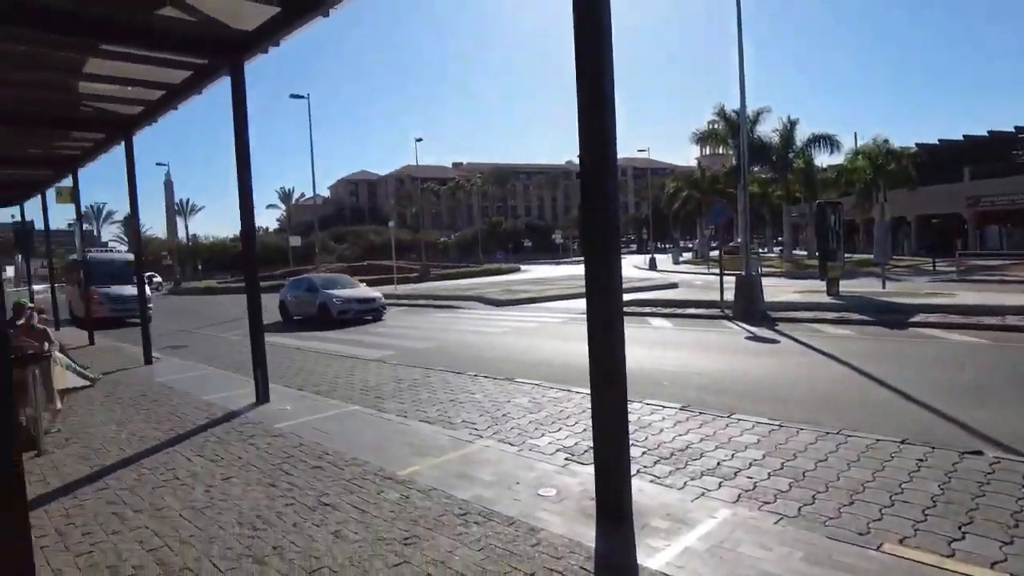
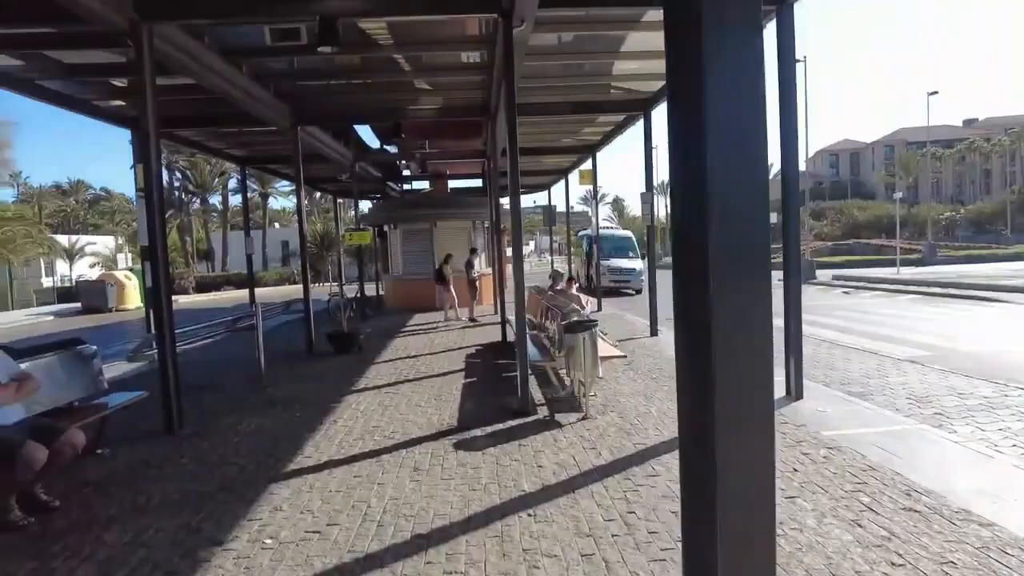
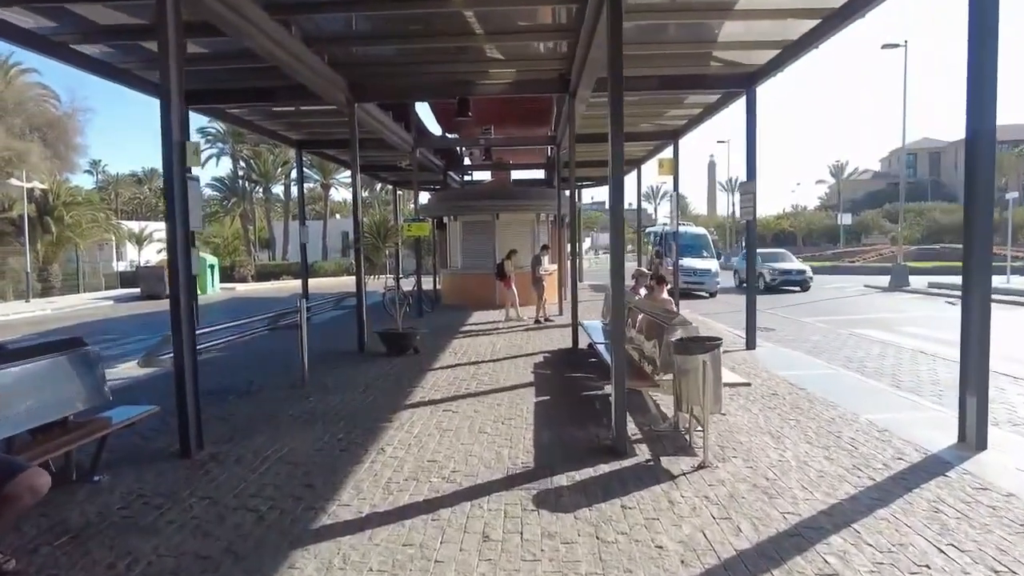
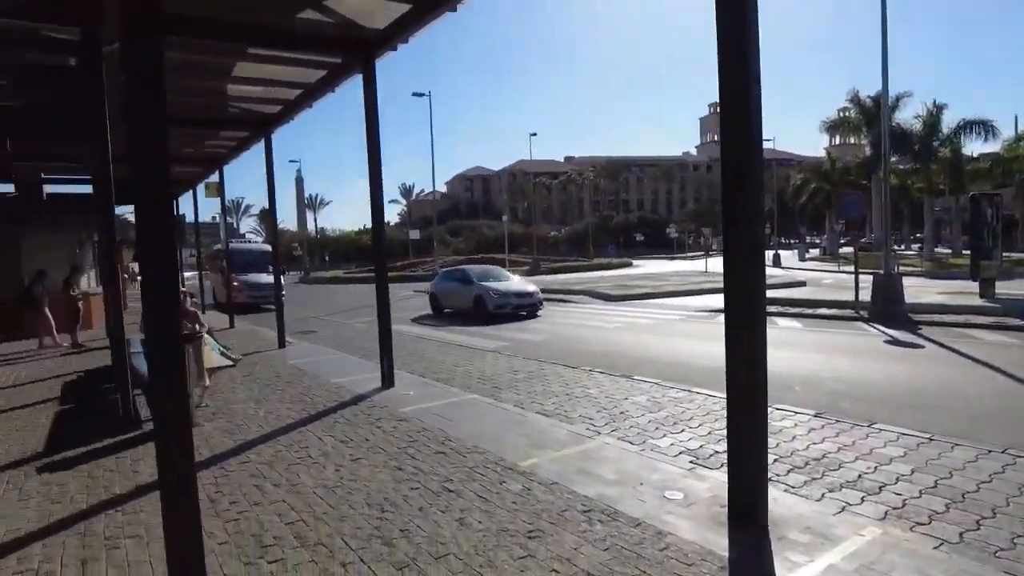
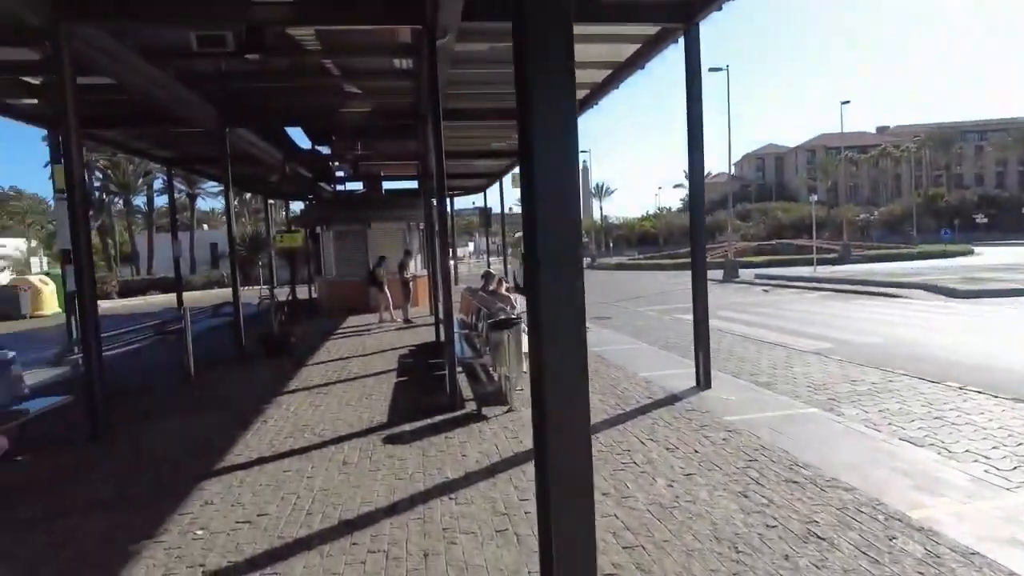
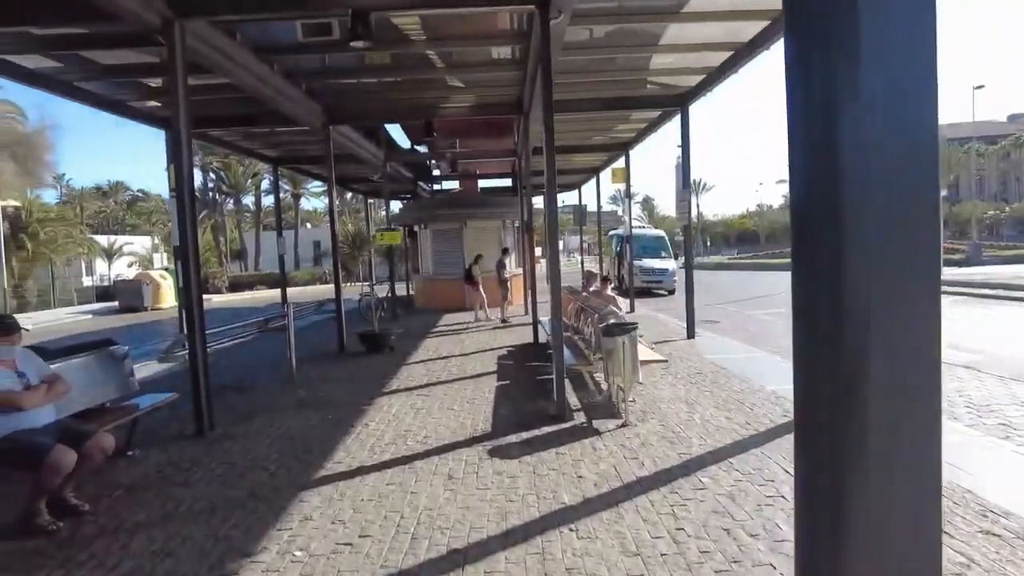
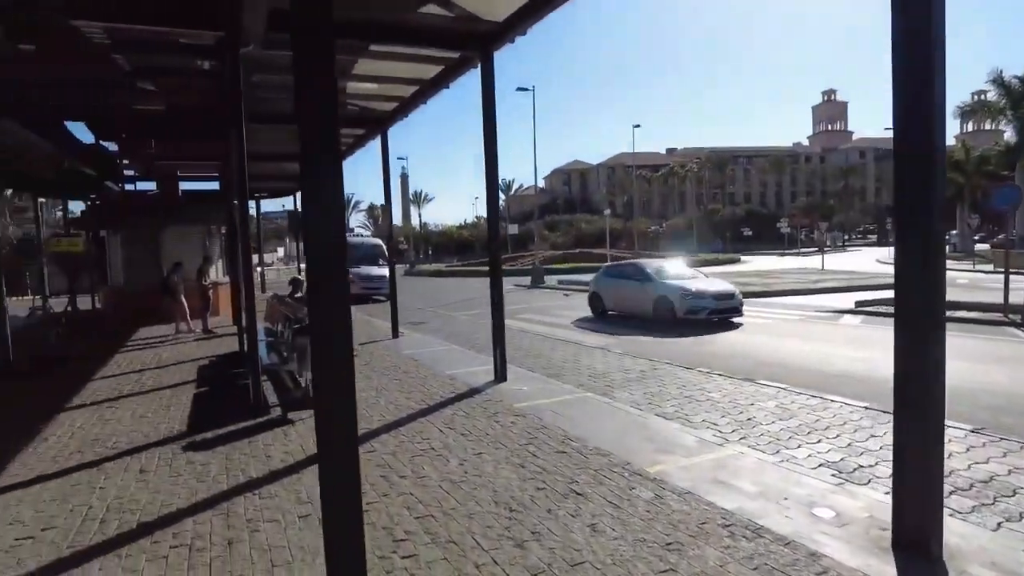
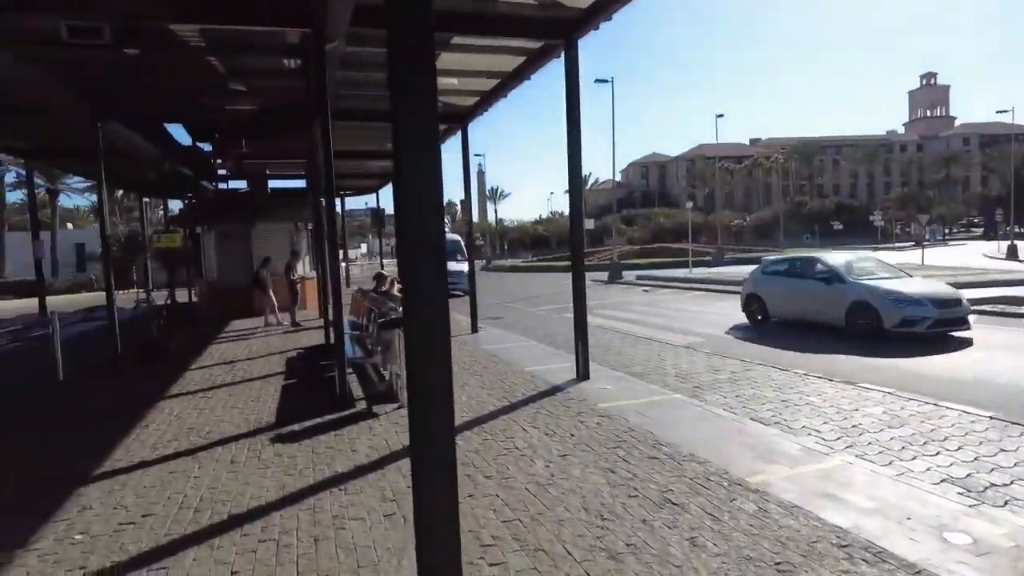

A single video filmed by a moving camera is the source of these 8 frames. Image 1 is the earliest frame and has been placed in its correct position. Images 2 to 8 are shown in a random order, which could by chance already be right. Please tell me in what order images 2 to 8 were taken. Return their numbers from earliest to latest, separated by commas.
4, 7, 8, 5, 2, 6, 3
